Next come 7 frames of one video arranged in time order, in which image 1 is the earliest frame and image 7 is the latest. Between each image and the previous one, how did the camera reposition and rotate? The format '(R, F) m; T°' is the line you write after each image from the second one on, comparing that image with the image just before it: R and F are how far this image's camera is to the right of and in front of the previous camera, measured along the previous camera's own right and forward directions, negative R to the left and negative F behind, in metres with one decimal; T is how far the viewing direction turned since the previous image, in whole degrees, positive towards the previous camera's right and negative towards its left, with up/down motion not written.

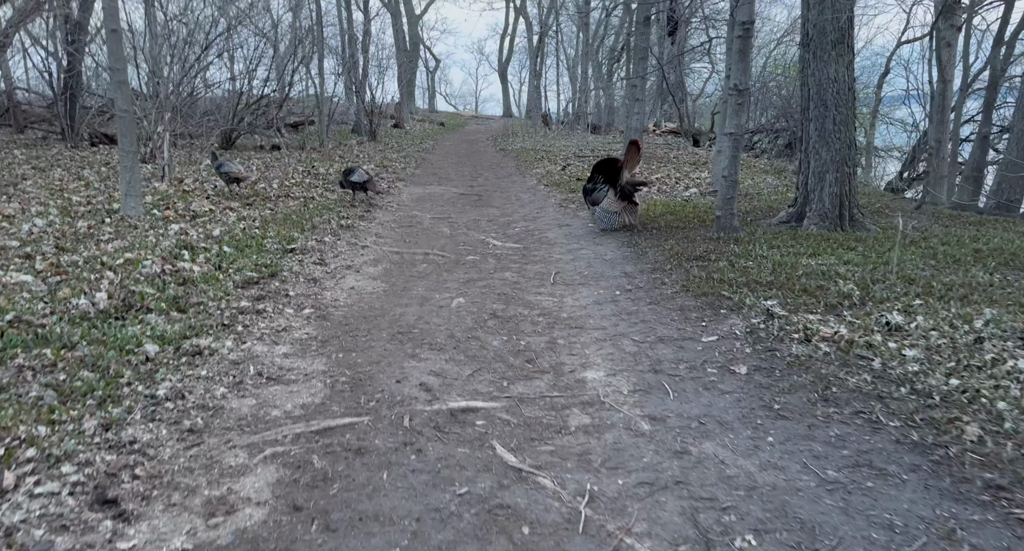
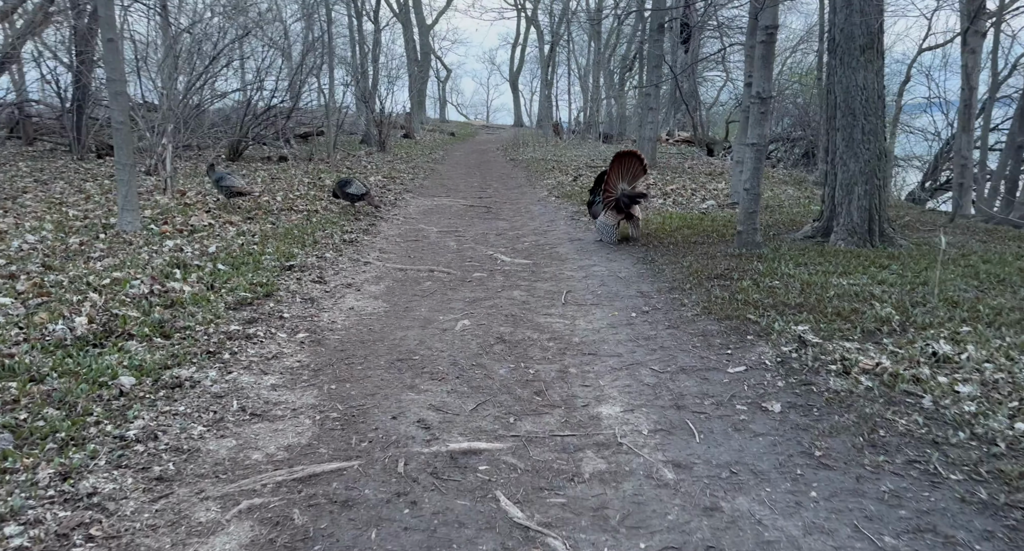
(0.0, +0.6) m; -1°
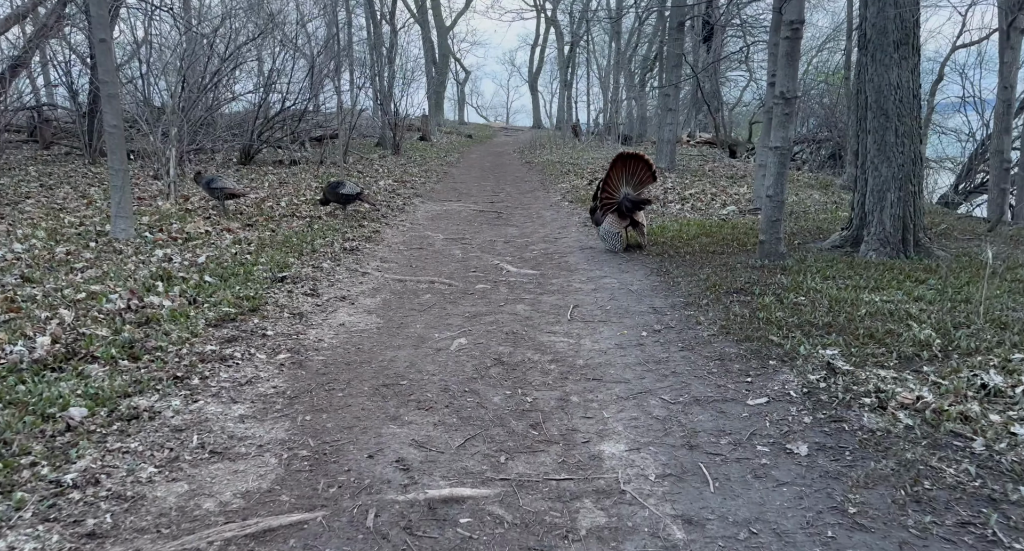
(+0.2, +0.6) m; -2°
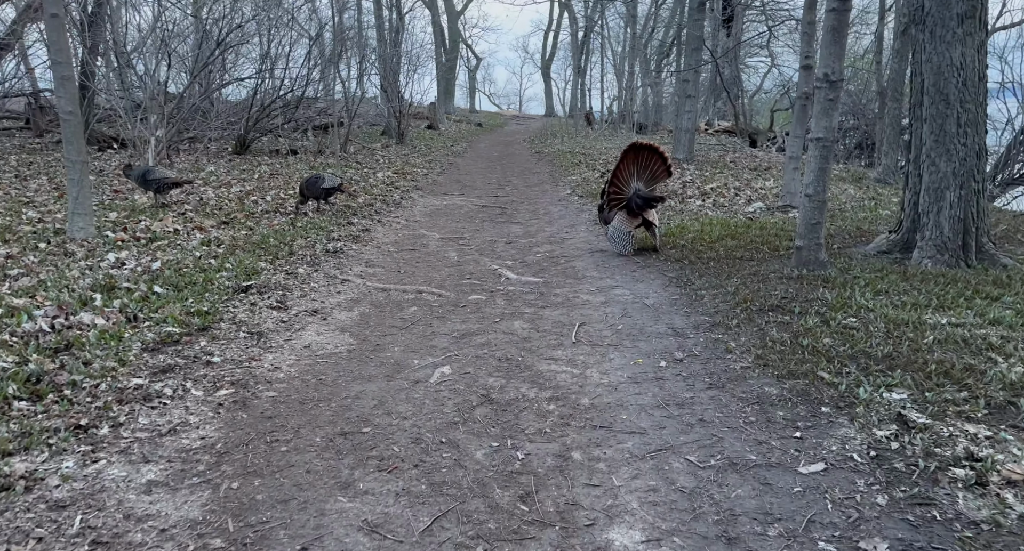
(+0.2, +1.2) m; -1°
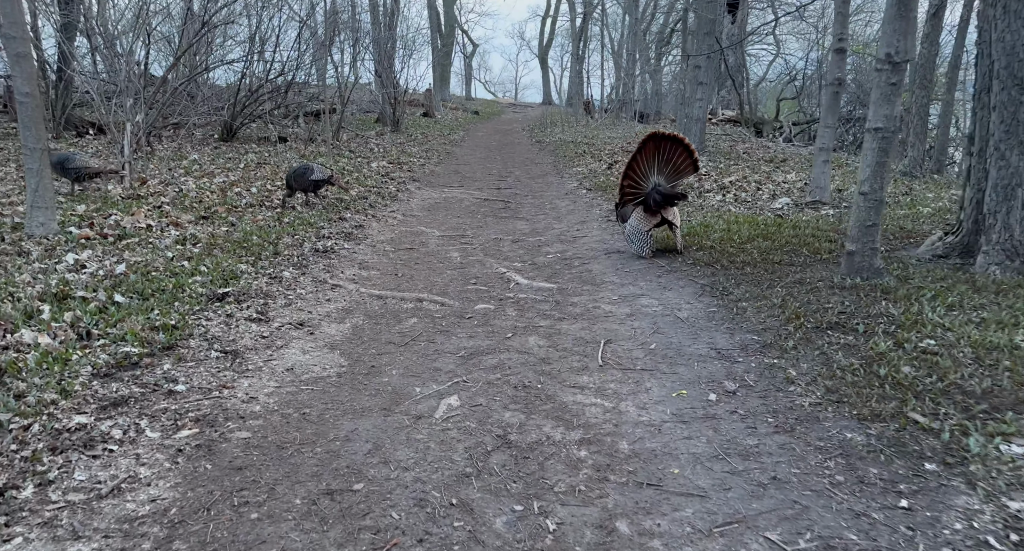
(-0.2, +1.0) m; 0°
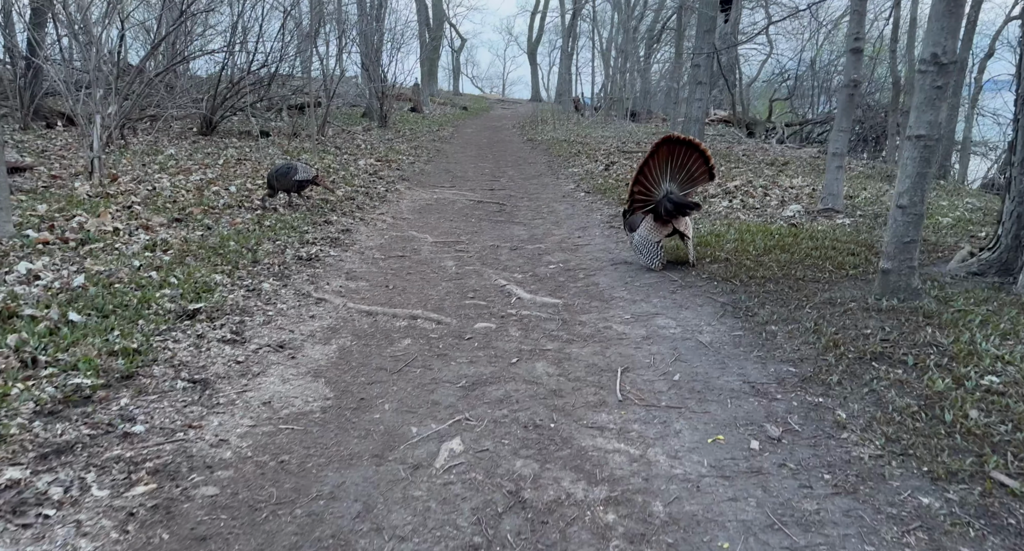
(-0.2, +0.7) m; +1°
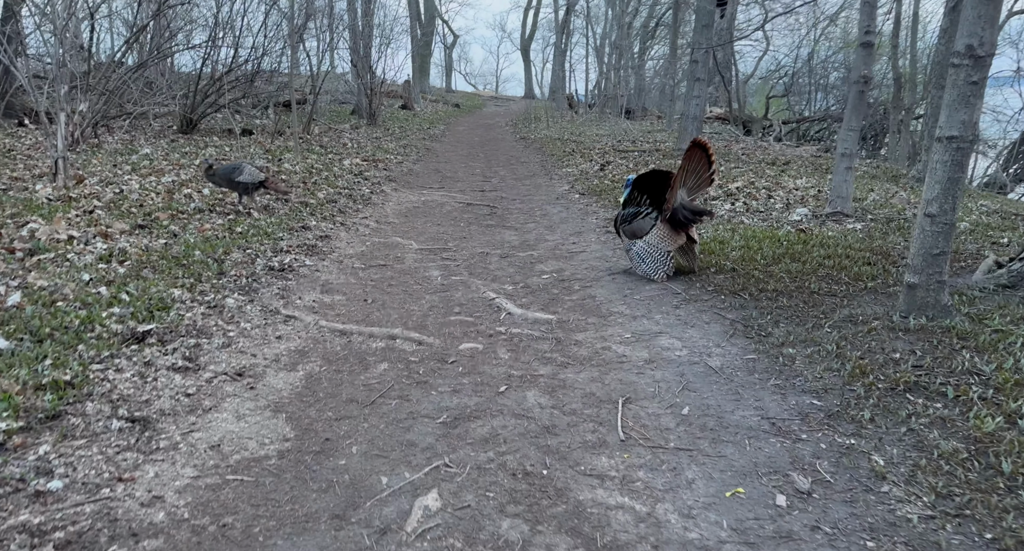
(0.0, +0.7) m; 0°
